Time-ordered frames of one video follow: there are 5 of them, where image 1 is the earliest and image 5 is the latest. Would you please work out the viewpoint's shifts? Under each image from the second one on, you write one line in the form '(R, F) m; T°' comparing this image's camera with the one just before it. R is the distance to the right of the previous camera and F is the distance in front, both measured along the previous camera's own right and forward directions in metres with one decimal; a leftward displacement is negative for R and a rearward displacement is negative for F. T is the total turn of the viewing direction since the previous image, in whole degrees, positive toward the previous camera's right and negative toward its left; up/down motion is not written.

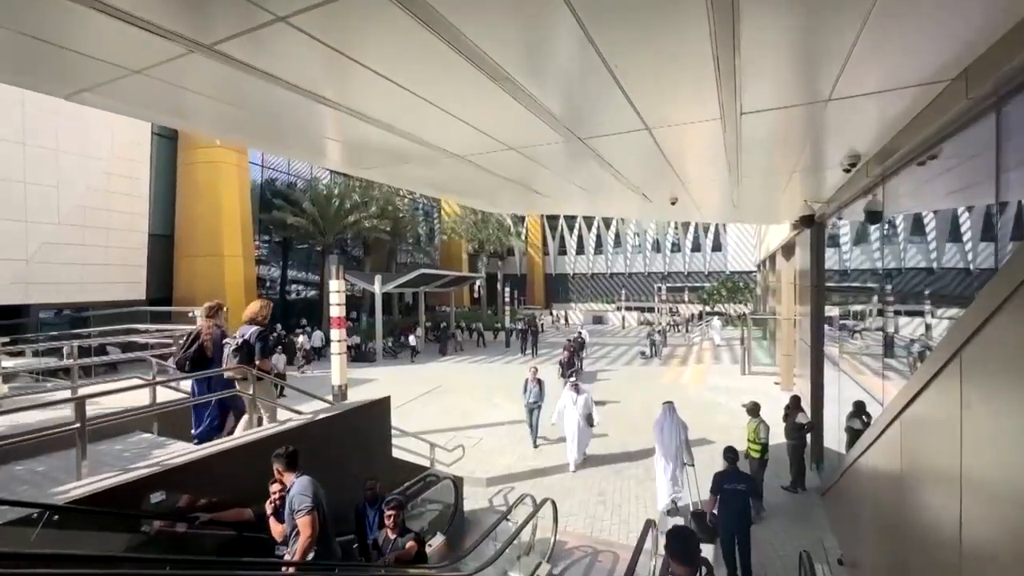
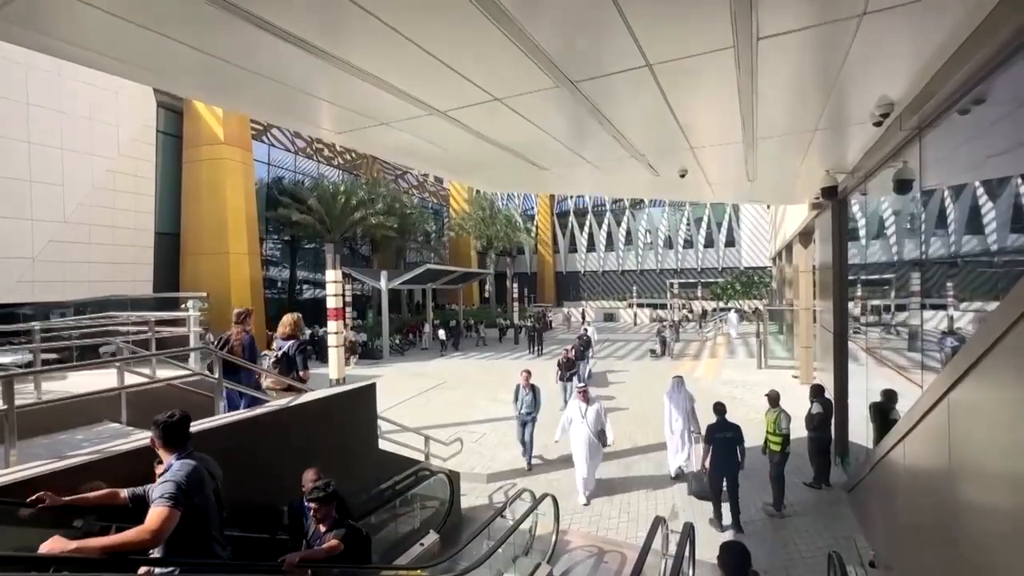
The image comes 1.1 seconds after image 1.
(+0.2, +0.5) m; -1°
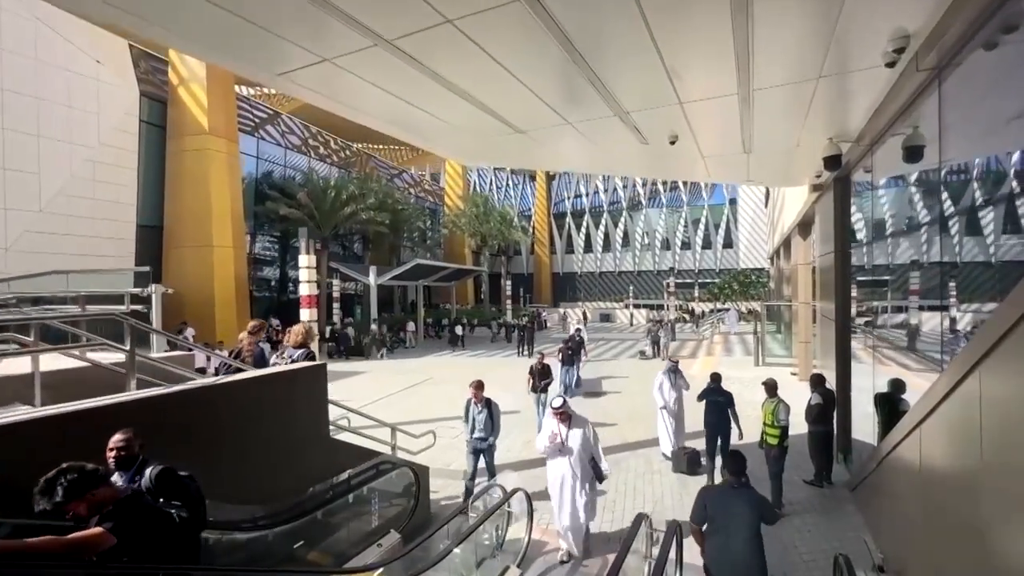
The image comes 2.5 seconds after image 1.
(+0.3, +0.6) m; 0°
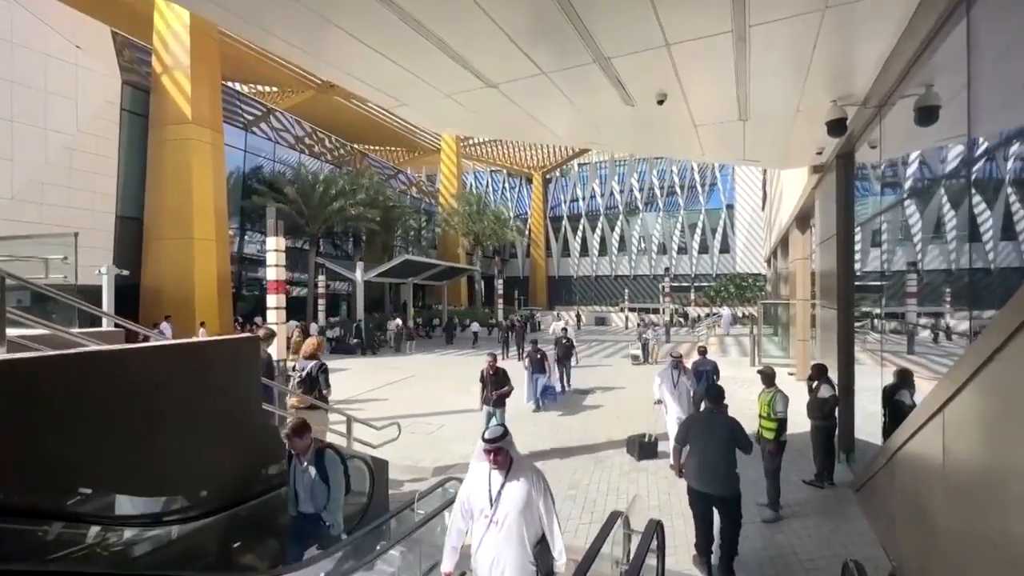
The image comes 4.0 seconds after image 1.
(+0.3, +0.6) m; 0°
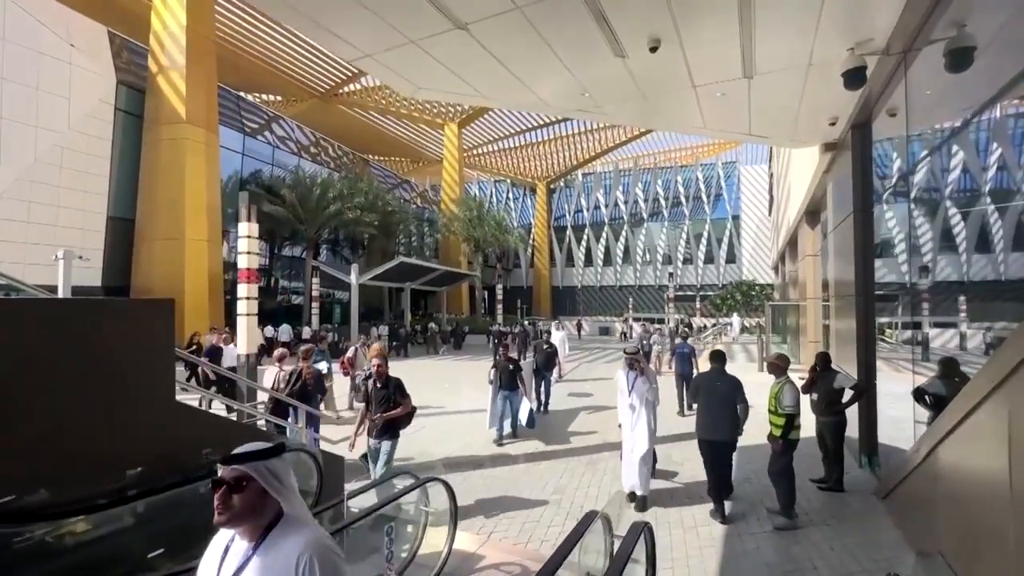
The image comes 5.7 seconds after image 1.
(+0.3, +0.7) m; -1°
